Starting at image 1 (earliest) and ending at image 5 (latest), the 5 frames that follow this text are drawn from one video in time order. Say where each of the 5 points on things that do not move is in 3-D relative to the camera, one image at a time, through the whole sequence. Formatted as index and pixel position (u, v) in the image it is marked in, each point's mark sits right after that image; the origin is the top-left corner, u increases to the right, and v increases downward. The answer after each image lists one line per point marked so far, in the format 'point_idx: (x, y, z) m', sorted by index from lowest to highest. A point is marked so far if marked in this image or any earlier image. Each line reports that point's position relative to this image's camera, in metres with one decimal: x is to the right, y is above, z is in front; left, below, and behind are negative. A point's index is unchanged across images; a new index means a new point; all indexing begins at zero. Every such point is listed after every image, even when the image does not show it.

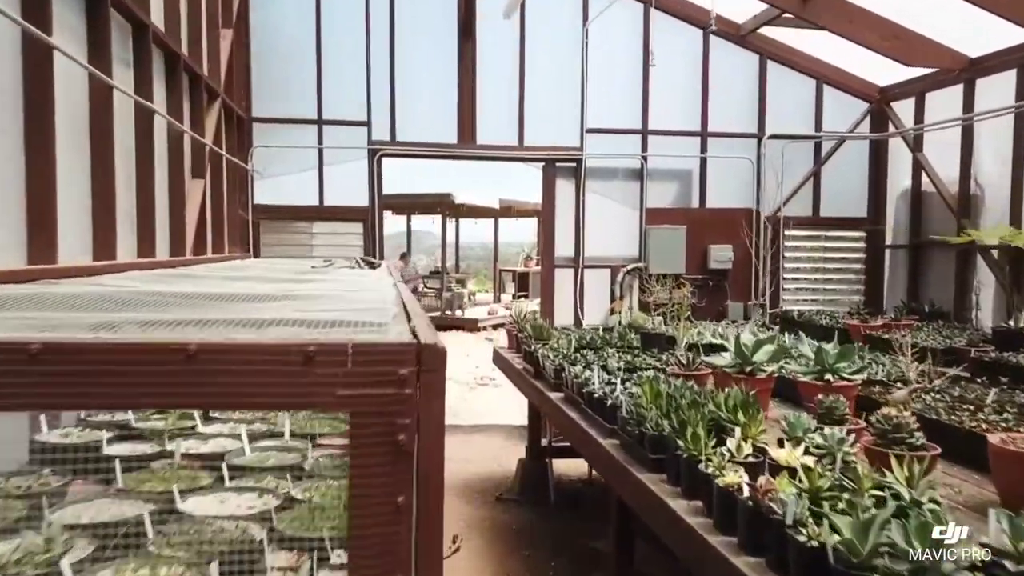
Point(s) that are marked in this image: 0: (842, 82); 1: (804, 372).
0: (+2.9, +1.8, +6.8) m
1: (+1.2, -0.3, +3.0) m
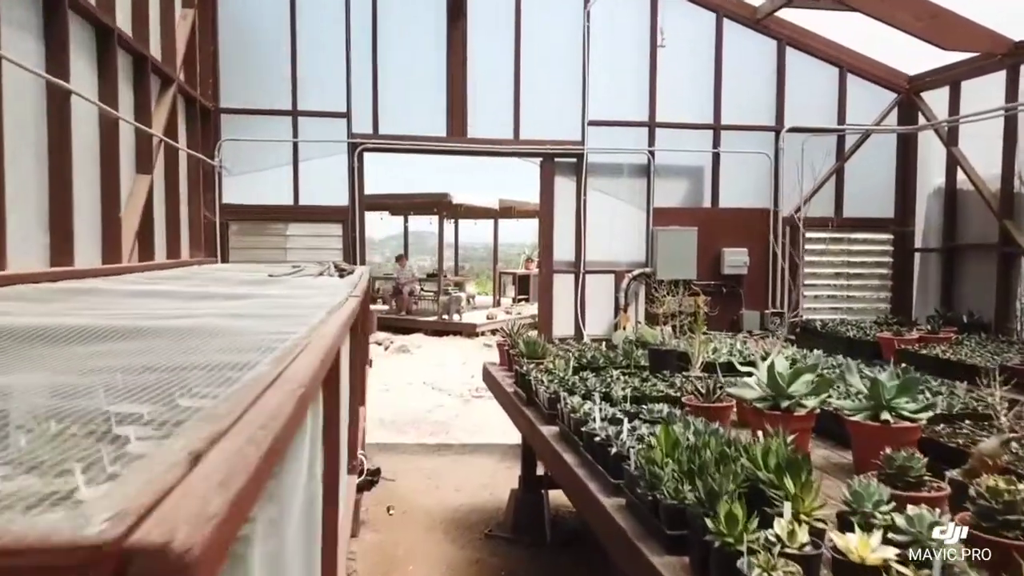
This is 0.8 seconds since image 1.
0: (+2.9, +1.8, +6.2) m
1: (+1.1, -0.4, +2.5) m
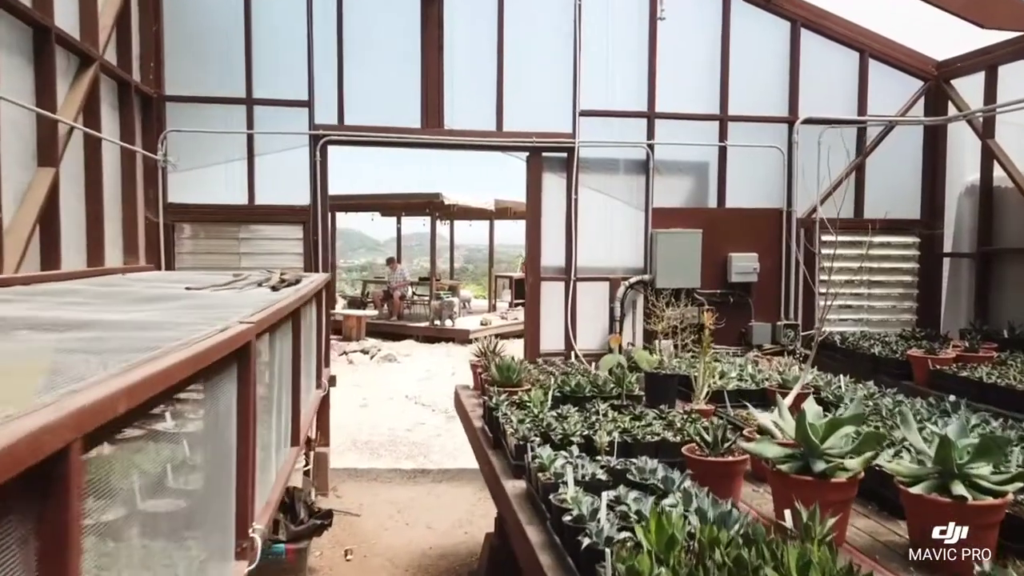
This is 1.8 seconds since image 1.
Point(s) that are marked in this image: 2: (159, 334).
0: (+2.8, +1.7, +5.5) m
1: (+1.0, -0.5, +1.8) m
2: (-0.7, -0.1, +1.6) m
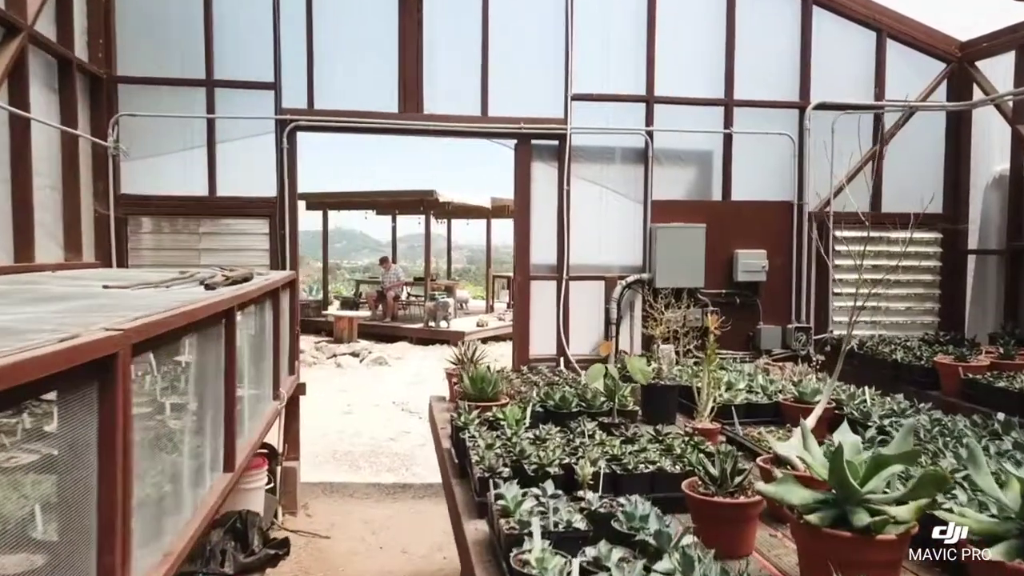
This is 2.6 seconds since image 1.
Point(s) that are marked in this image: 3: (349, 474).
0: (+2.7, +1.7, +5.1) m
1: (+0.9, -0.4, +1.4) m
2: (-0.8, -0.1, +1.1) m
3: (-1.2, -1.4, +5.5) m
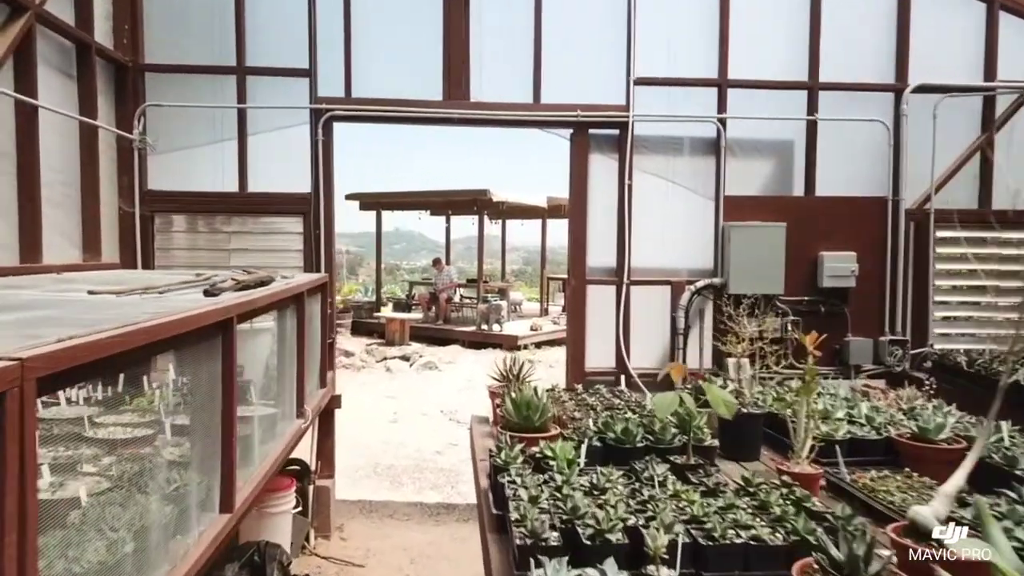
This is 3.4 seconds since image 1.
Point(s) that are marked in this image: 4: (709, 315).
0: (+3.0, +1.7, +4.4) m
1: (+0.9, -0.5, +0.9) m
2: (-0.8, -0.1, +0.7) m
3: (-0.8, -1.4, +5.1) m
4: (+1.2, -0.2, +4.5) m
